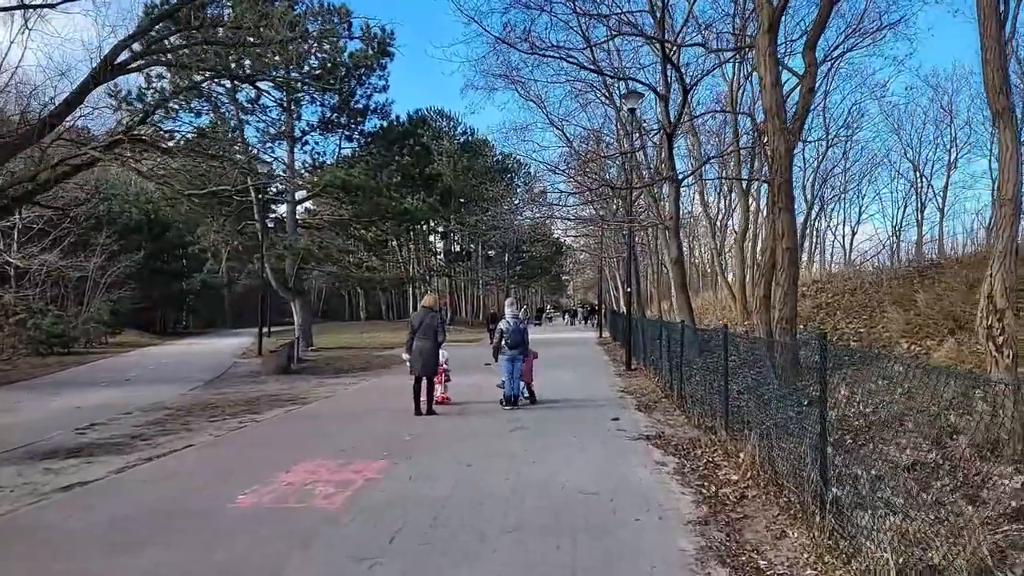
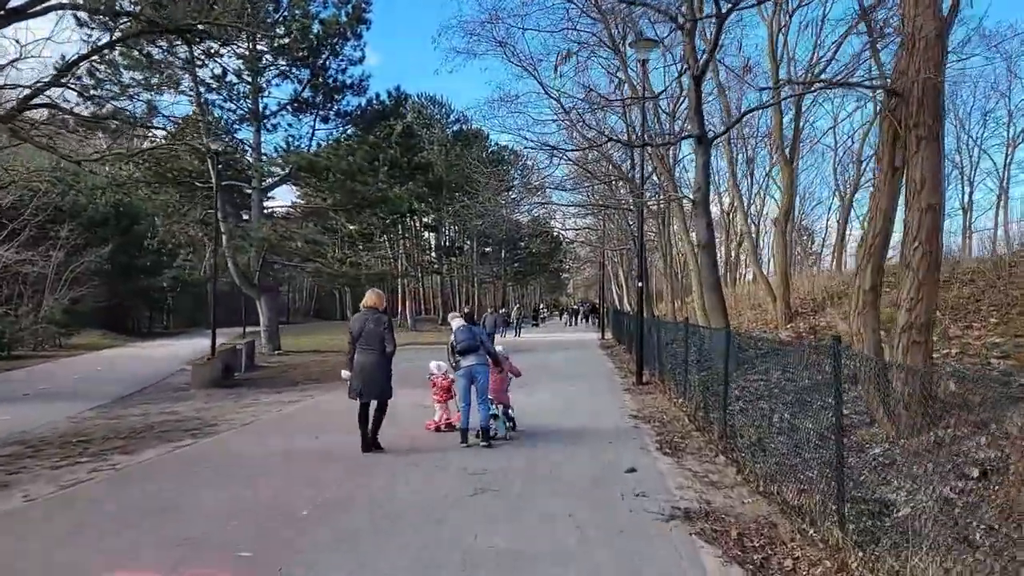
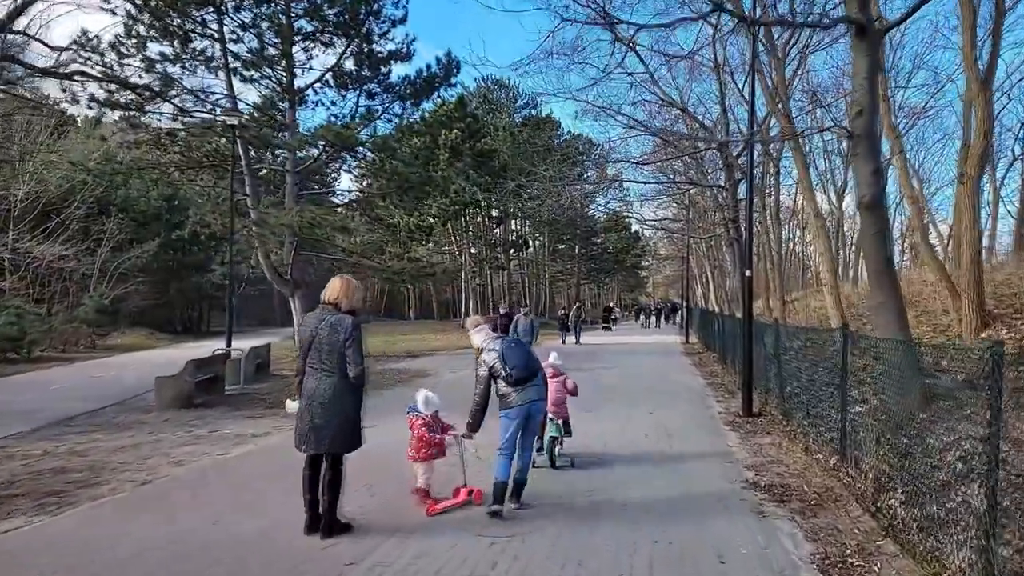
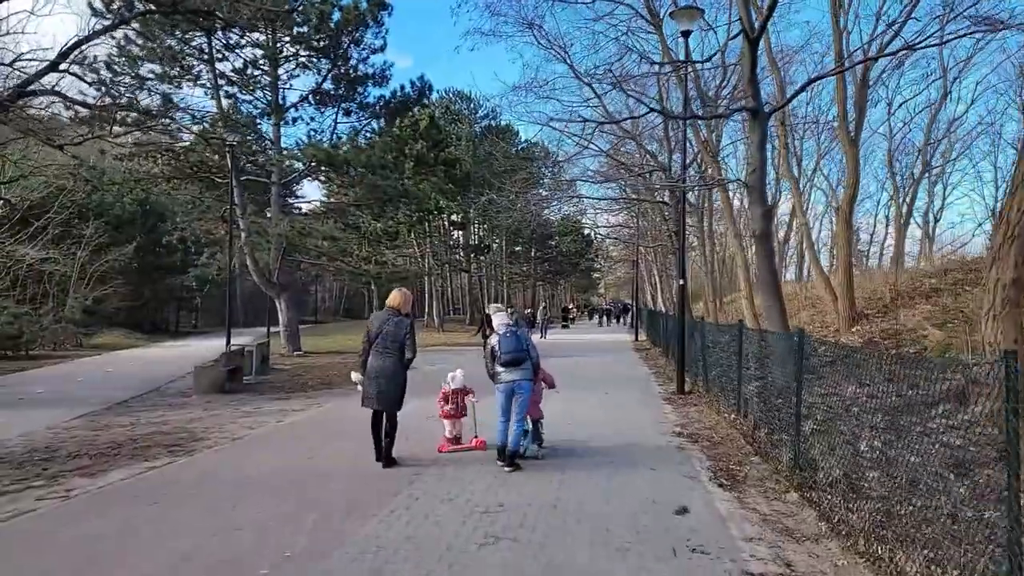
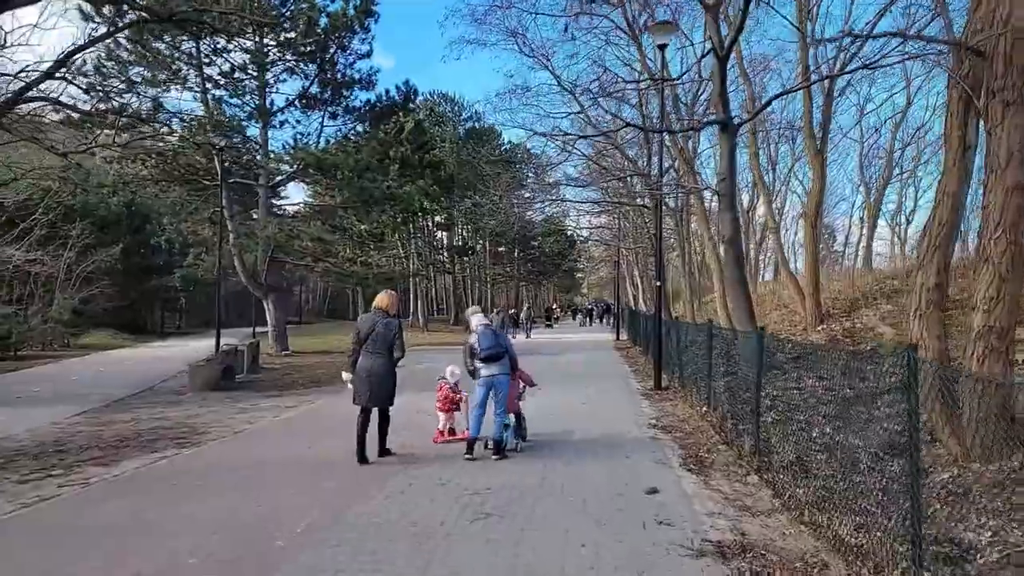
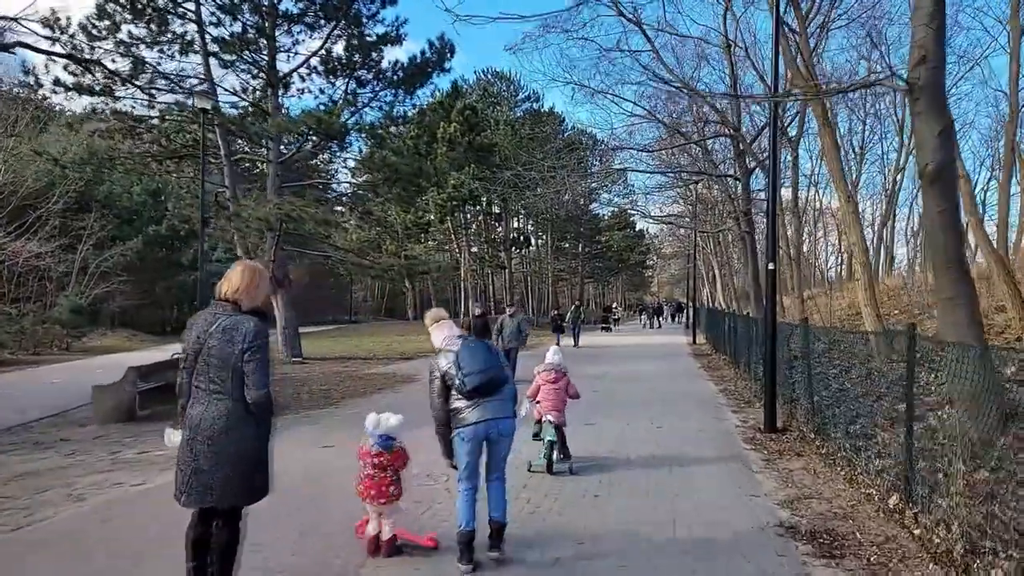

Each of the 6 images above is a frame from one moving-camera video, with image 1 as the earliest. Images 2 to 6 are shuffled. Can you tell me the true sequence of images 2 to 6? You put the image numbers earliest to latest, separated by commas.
2, 5, 4, 3, 6
